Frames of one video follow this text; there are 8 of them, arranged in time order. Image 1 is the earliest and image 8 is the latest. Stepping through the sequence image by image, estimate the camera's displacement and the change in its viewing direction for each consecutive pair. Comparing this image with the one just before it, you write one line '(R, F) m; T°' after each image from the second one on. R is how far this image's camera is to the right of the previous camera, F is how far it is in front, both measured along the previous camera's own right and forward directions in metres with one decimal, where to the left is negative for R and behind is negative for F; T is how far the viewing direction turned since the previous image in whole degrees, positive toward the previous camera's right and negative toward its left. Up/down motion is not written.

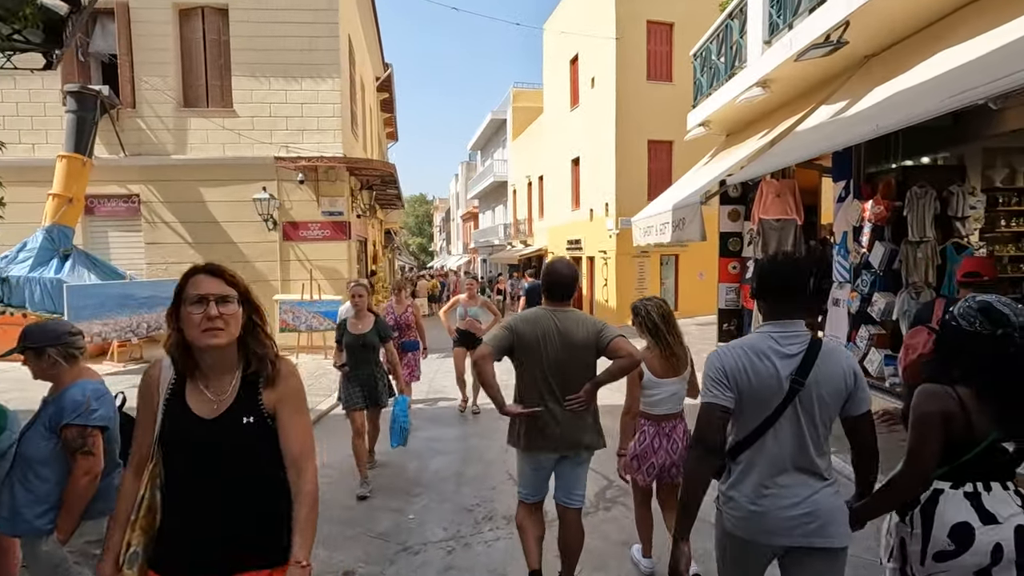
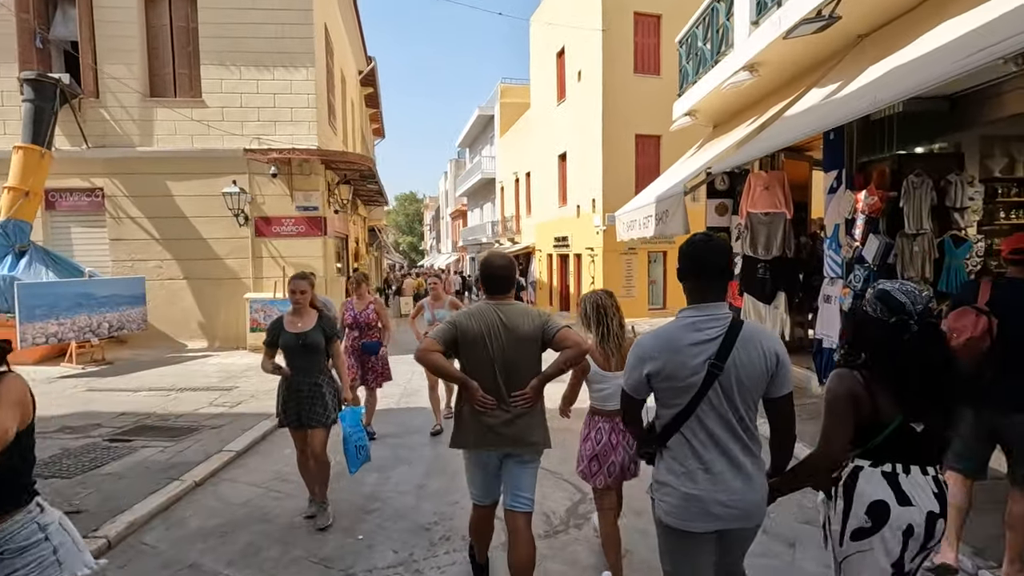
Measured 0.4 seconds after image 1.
(+0.2, +0.4) m; +1°
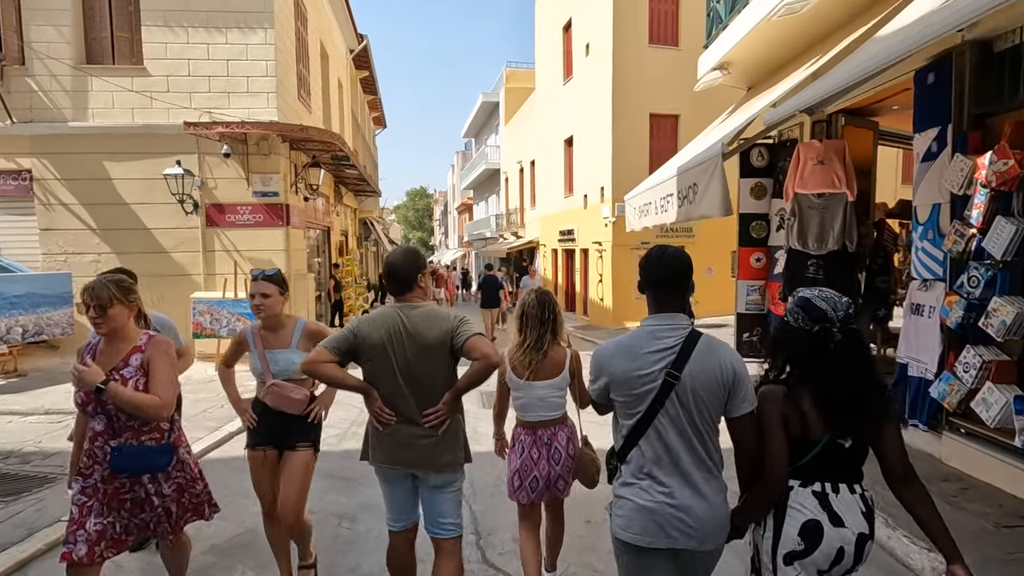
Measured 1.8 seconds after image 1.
(+0.4, +1.6) m; -1°
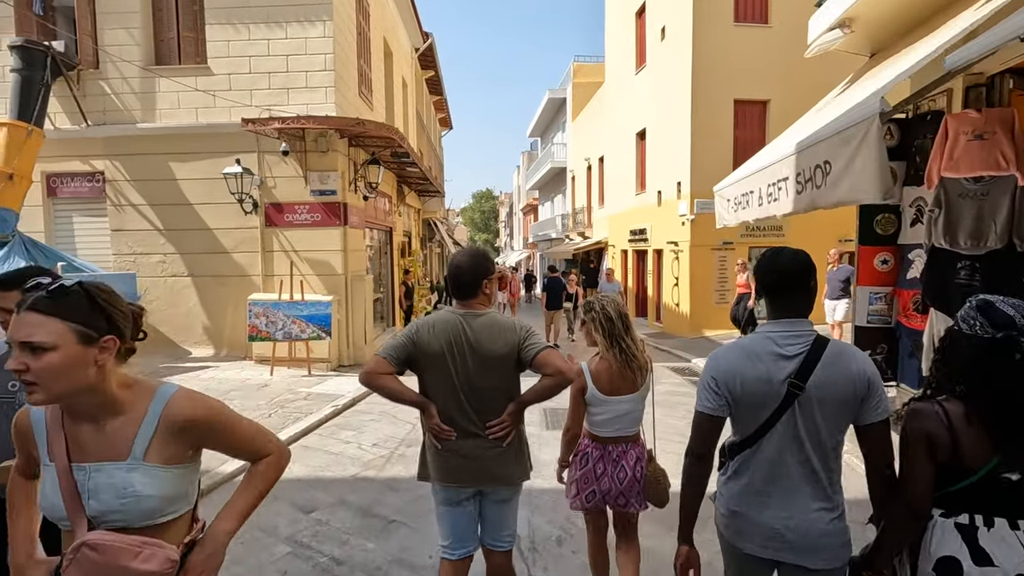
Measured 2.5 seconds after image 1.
(0.0, +0.8) m; -7°
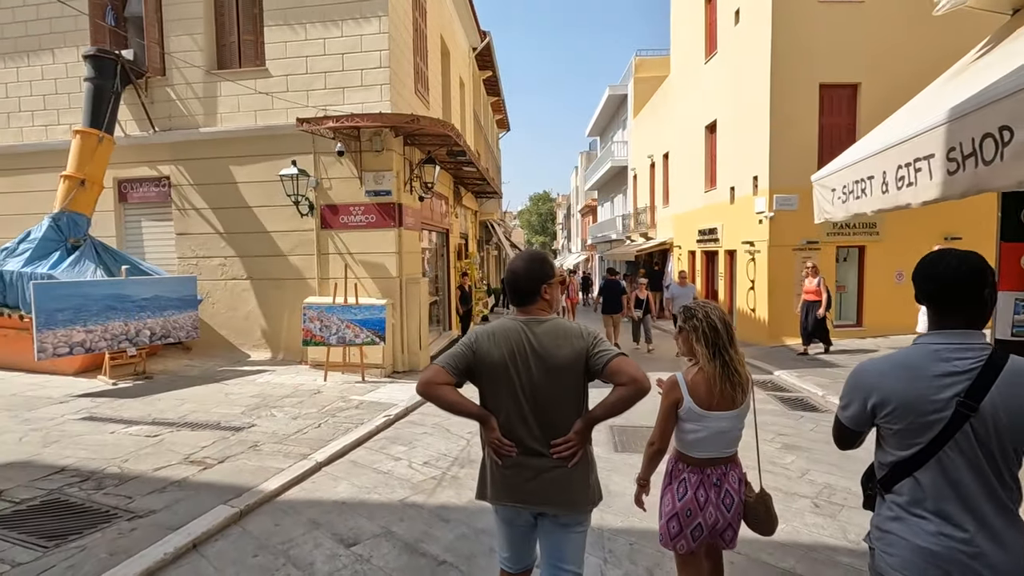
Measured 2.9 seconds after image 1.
(-0.1, +0.6) m; -6°
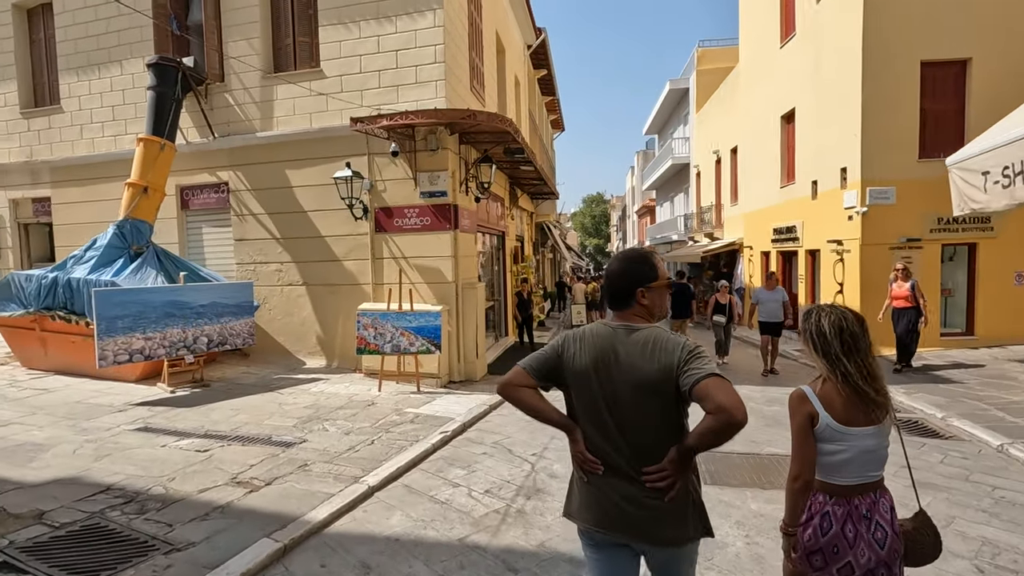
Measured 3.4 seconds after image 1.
(-0.2, +0.6) m; -6°
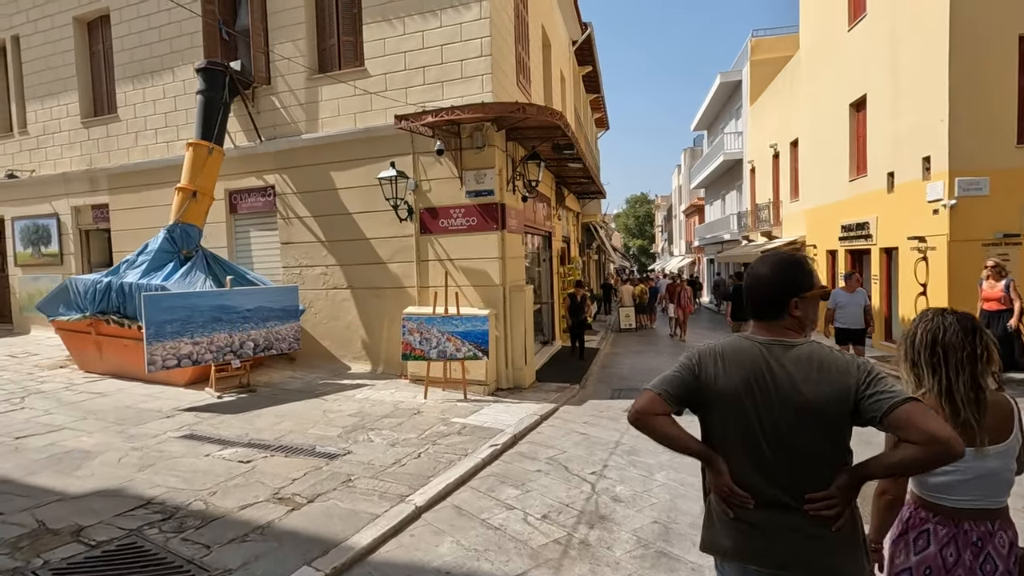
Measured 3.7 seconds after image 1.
(-0.1, +0.4) m; -4°
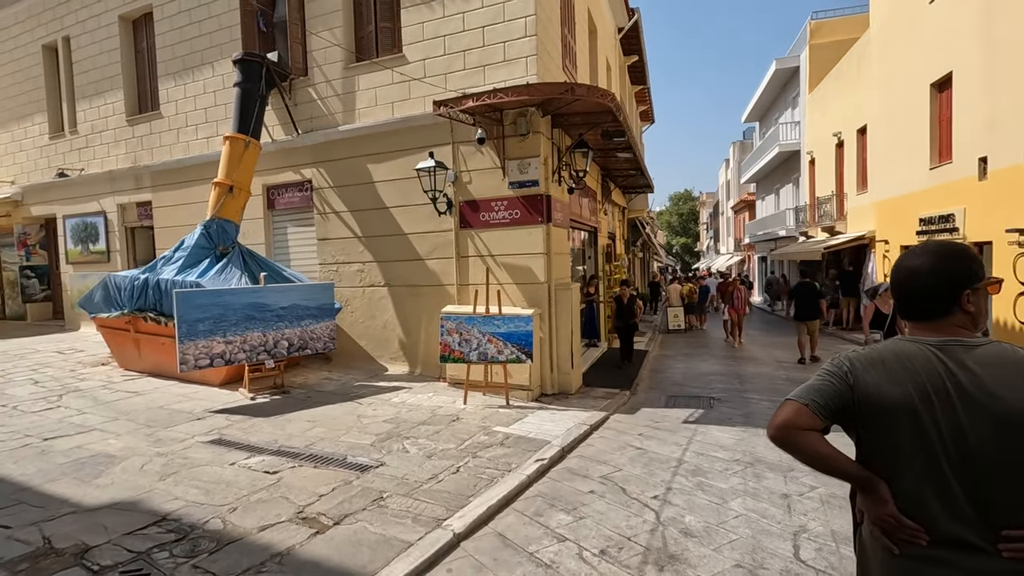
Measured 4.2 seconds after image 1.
(-0.1, +0.6) m; -4°
